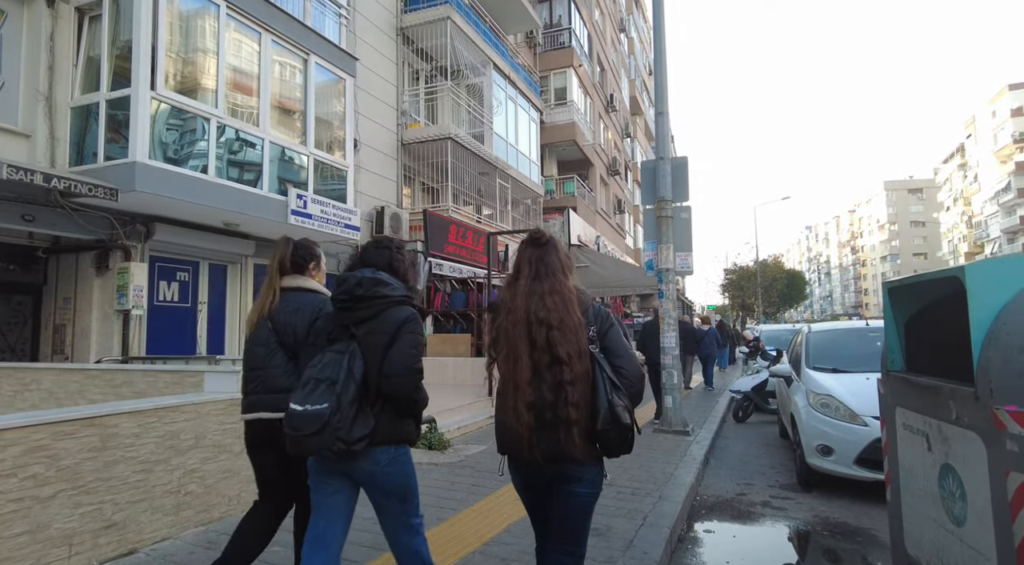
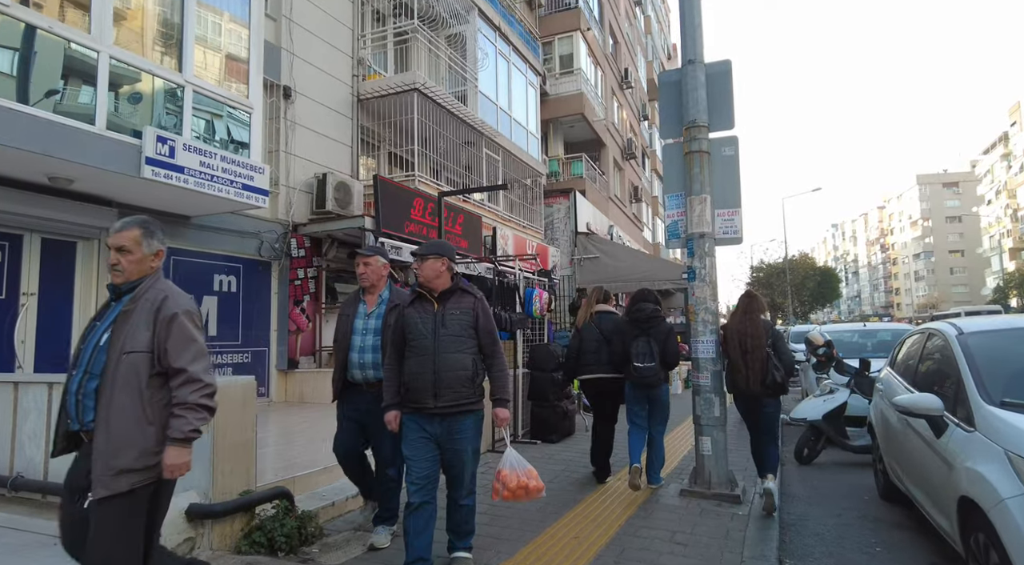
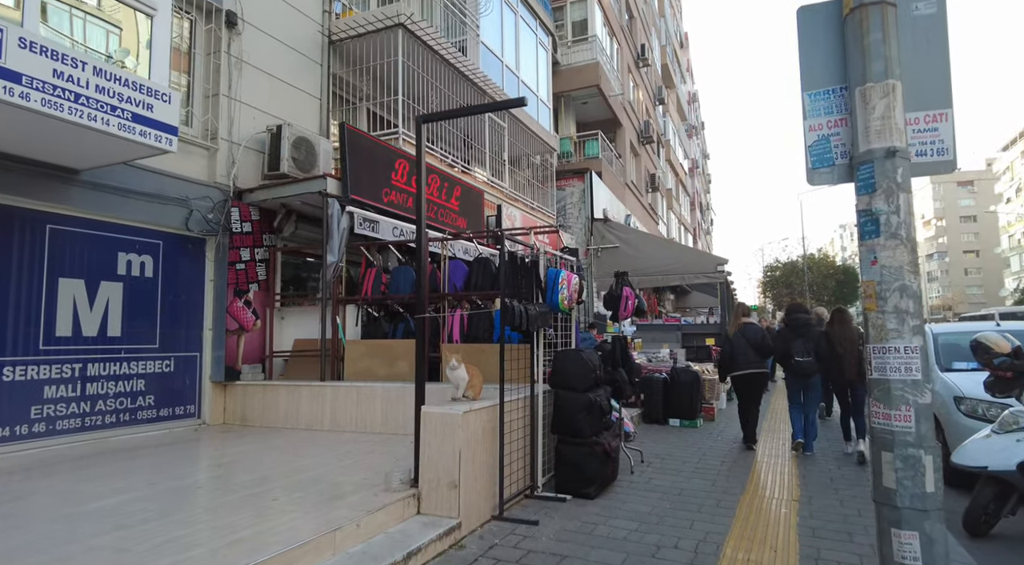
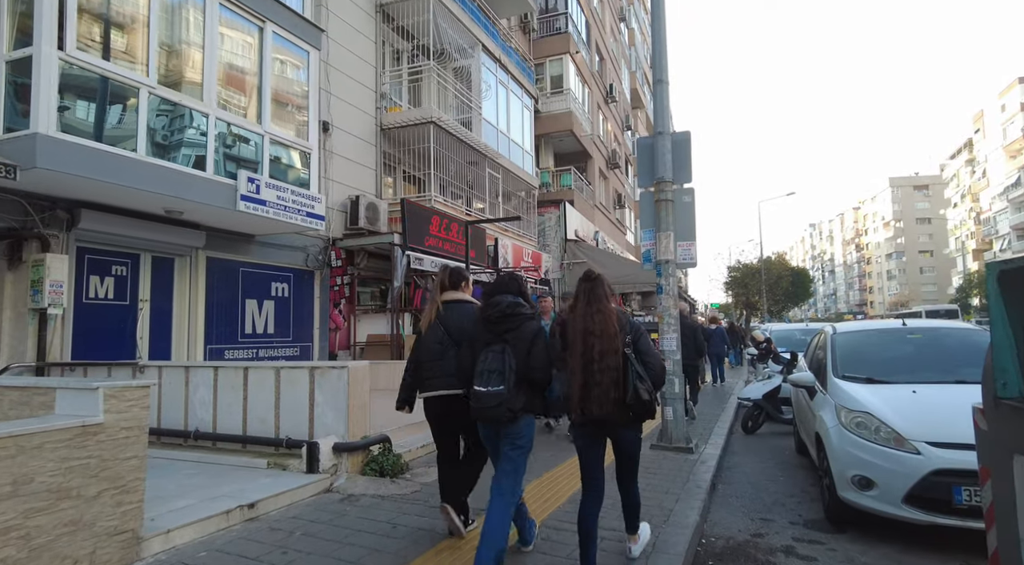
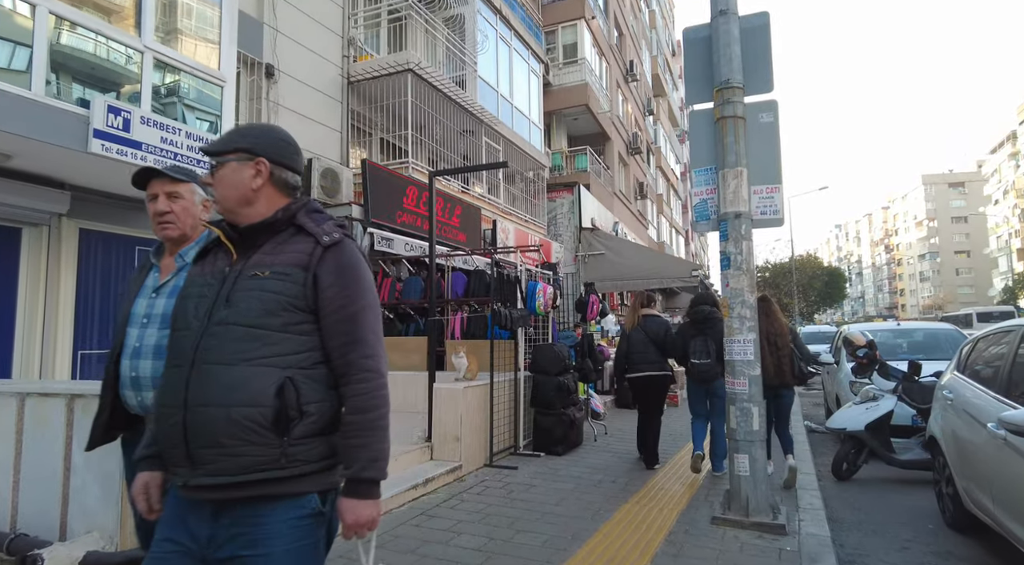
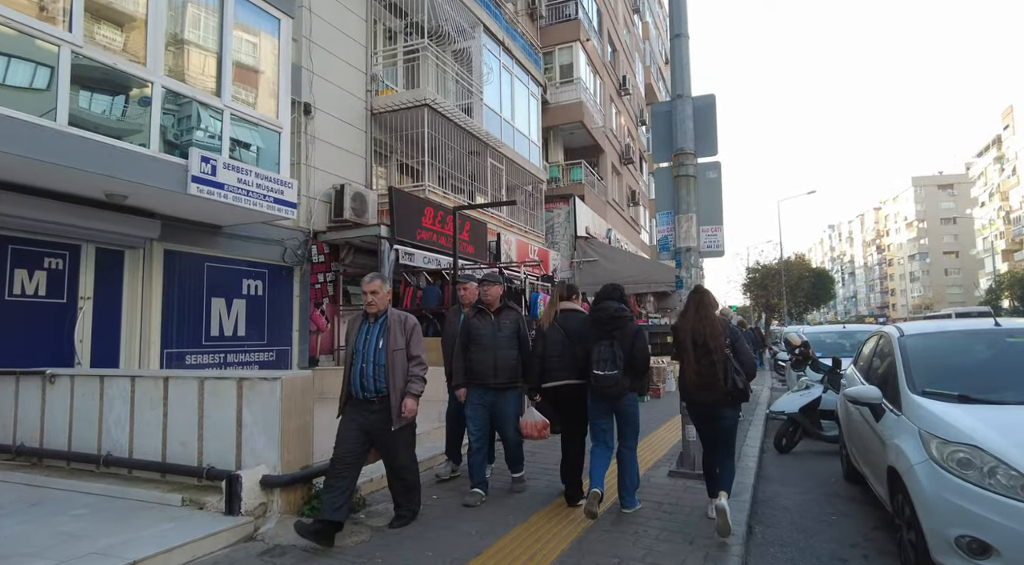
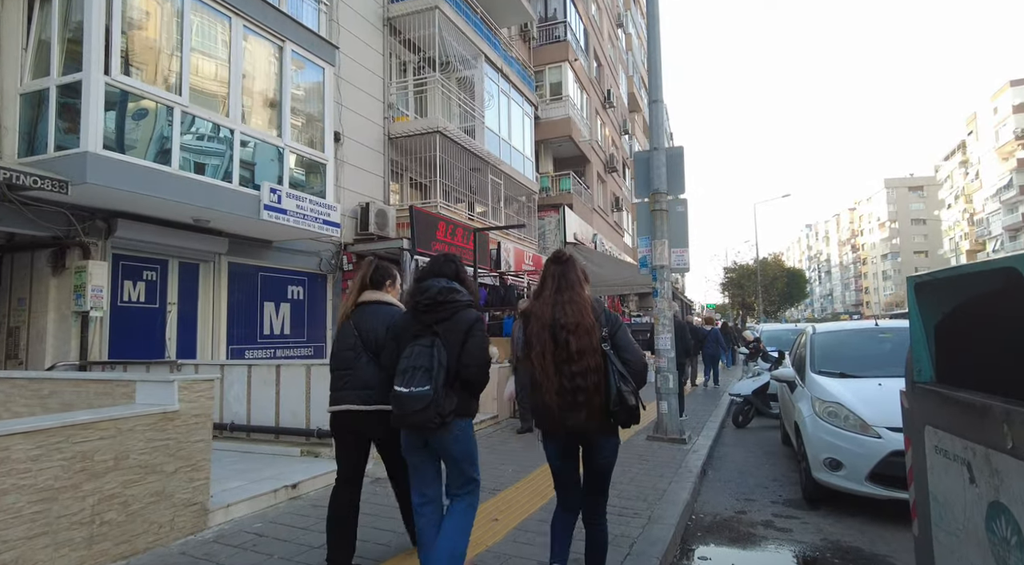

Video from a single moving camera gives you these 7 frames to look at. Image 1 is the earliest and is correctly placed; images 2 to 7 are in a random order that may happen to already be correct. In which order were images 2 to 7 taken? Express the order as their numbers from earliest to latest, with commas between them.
7, 4, 6, 2, 5, 3
